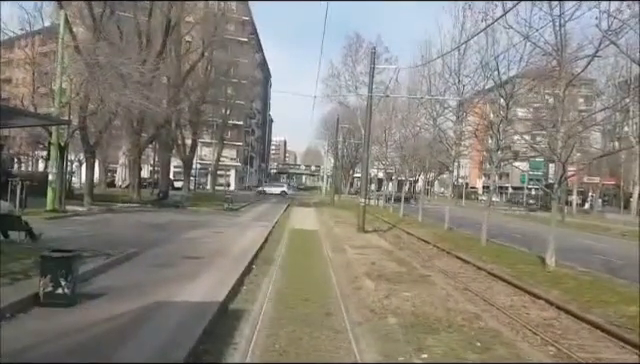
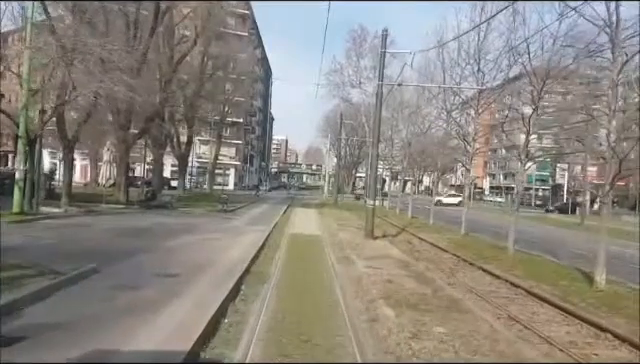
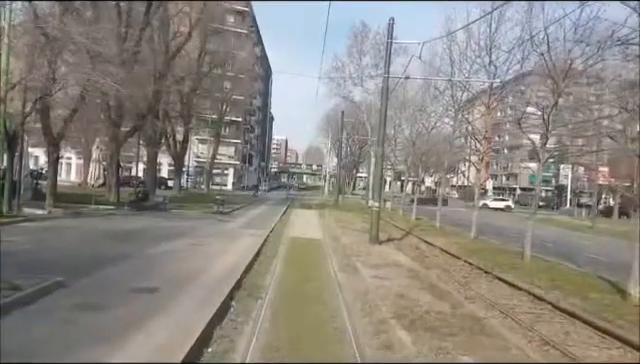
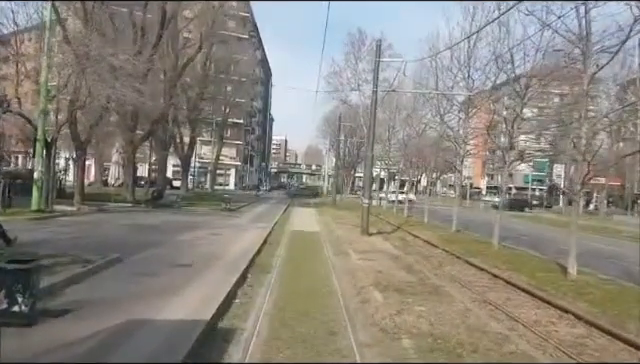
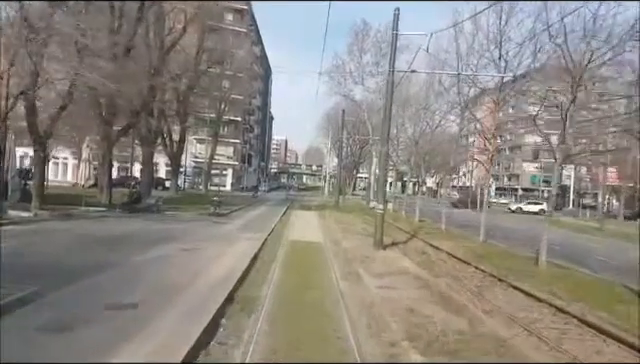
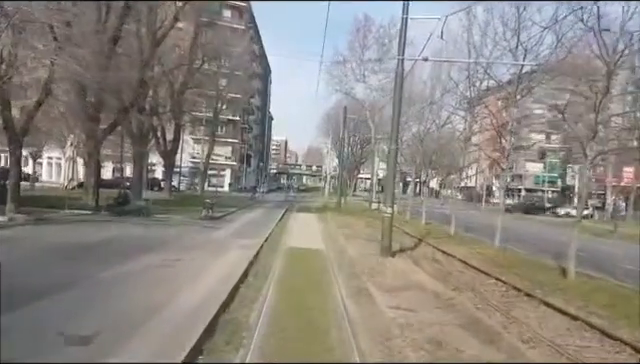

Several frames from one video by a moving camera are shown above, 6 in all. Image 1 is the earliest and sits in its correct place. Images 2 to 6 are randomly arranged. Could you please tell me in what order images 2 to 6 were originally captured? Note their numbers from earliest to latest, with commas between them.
4, 2, 3, 5, 6
